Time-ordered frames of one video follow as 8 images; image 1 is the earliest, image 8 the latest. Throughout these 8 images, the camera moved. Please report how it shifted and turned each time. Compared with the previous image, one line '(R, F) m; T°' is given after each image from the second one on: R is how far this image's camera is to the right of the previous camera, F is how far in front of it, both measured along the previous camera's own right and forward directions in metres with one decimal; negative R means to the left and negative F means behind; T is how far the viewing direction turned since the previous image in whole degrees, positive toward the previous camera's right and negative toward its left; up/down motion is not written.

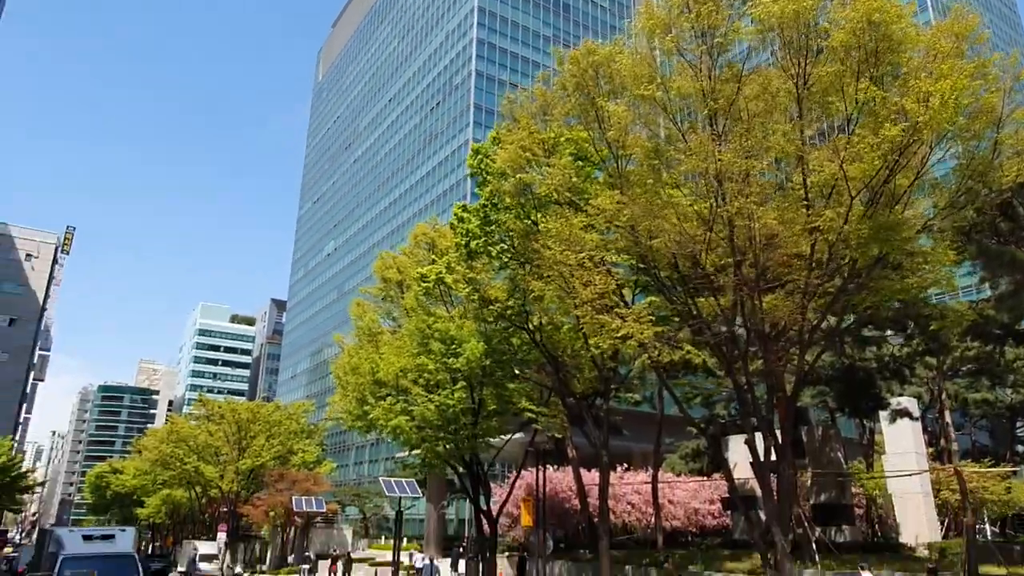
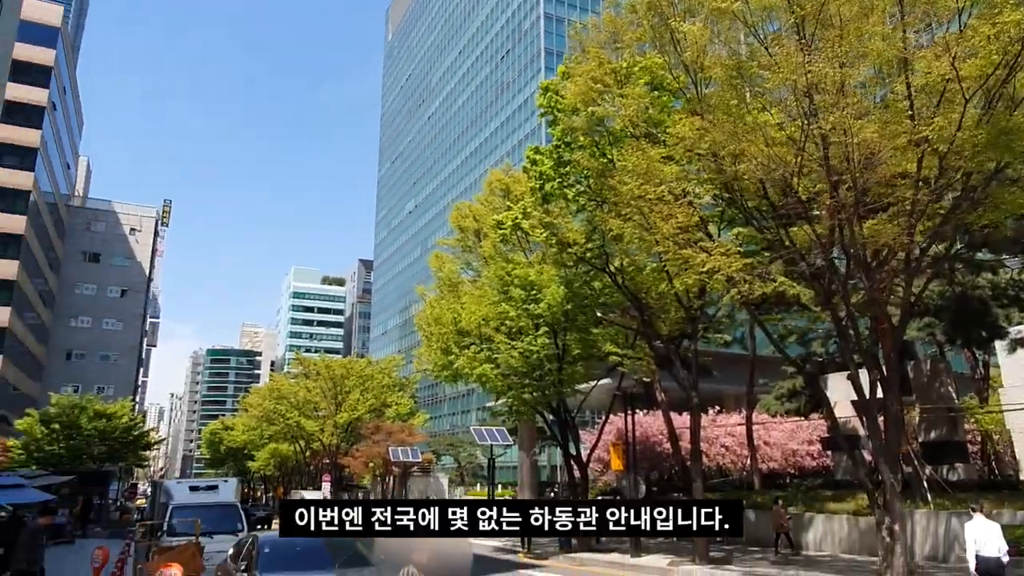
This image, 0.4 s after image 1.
(+0.1, +0.5) m; -6°
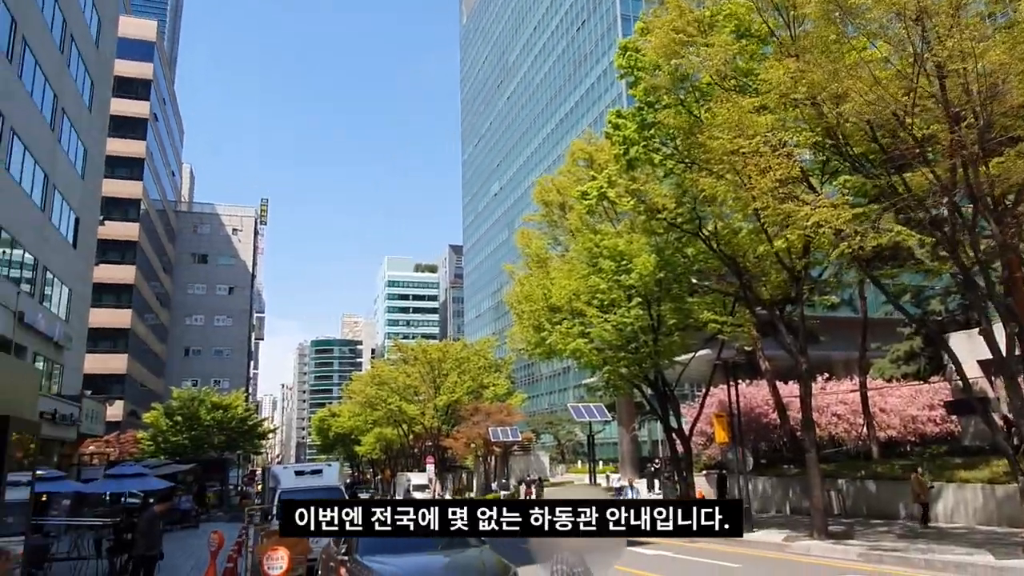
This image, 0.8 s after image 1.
(0.0, +0.4) m; -7°
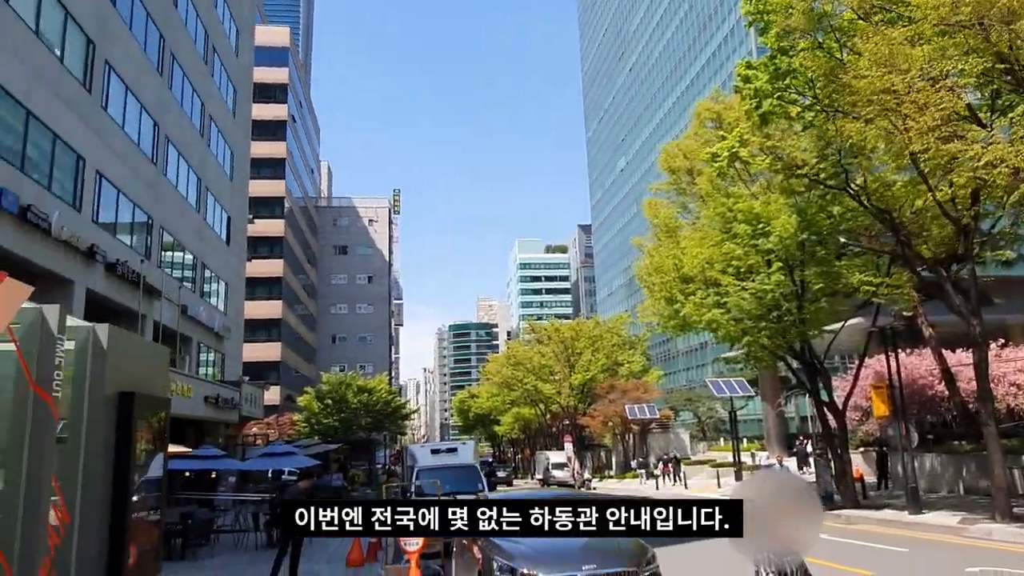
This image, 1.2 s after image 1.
(+0.1, +0.5) m; -10°
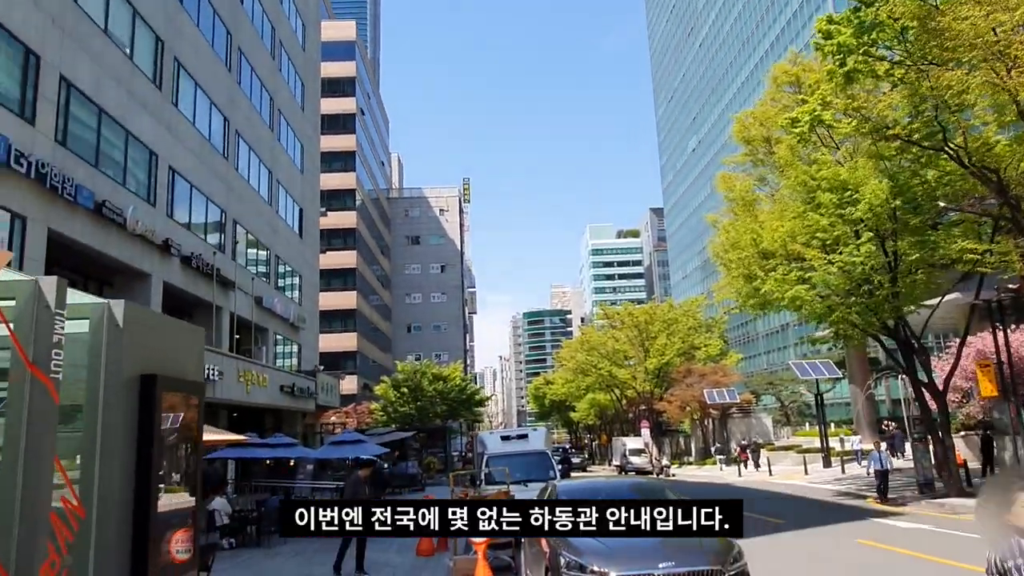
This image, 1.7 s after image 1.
(+0.1, +0.6) m; -6°
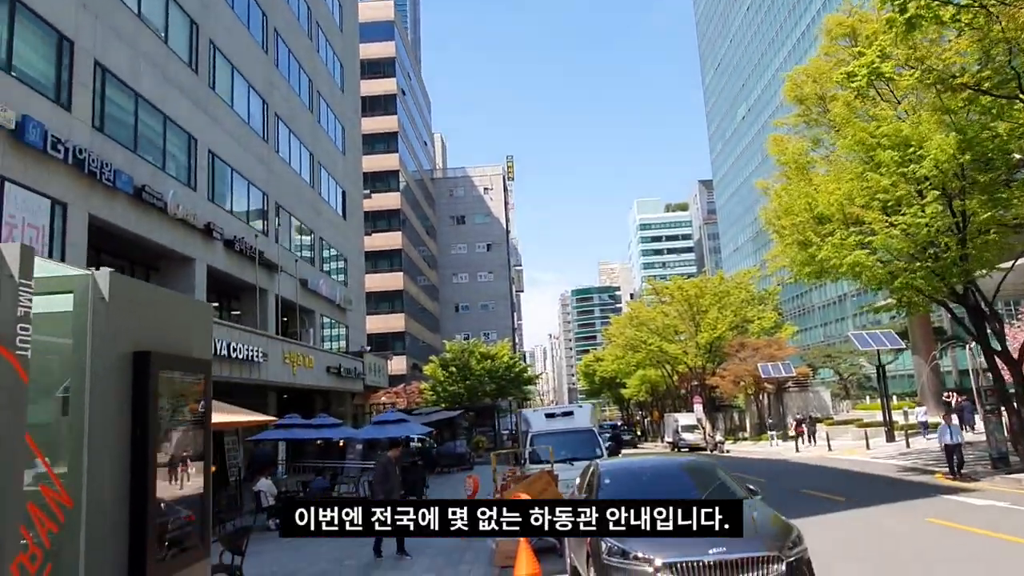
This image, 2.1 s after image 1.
(+0.1, +0.5) m; -4°
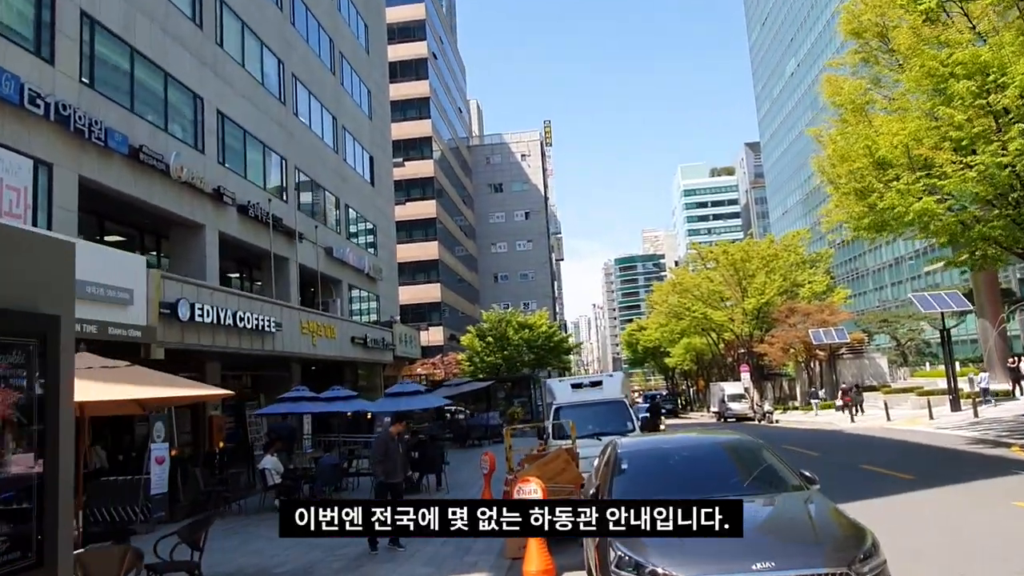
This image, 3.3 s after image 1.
(+0.4, +1.5) m; -3°
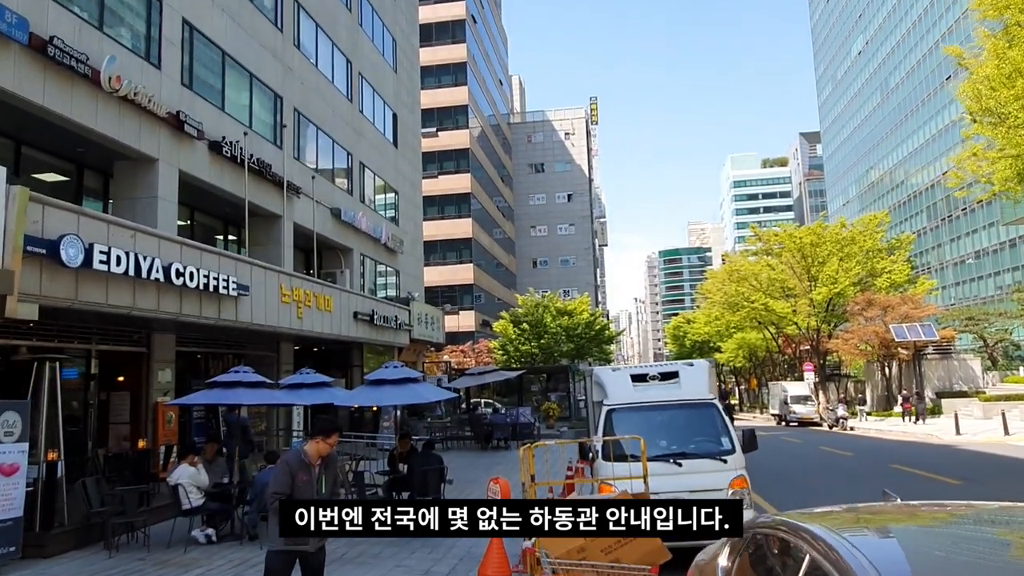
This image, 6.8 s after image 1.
(+0.1, +4.7) m; -3°
